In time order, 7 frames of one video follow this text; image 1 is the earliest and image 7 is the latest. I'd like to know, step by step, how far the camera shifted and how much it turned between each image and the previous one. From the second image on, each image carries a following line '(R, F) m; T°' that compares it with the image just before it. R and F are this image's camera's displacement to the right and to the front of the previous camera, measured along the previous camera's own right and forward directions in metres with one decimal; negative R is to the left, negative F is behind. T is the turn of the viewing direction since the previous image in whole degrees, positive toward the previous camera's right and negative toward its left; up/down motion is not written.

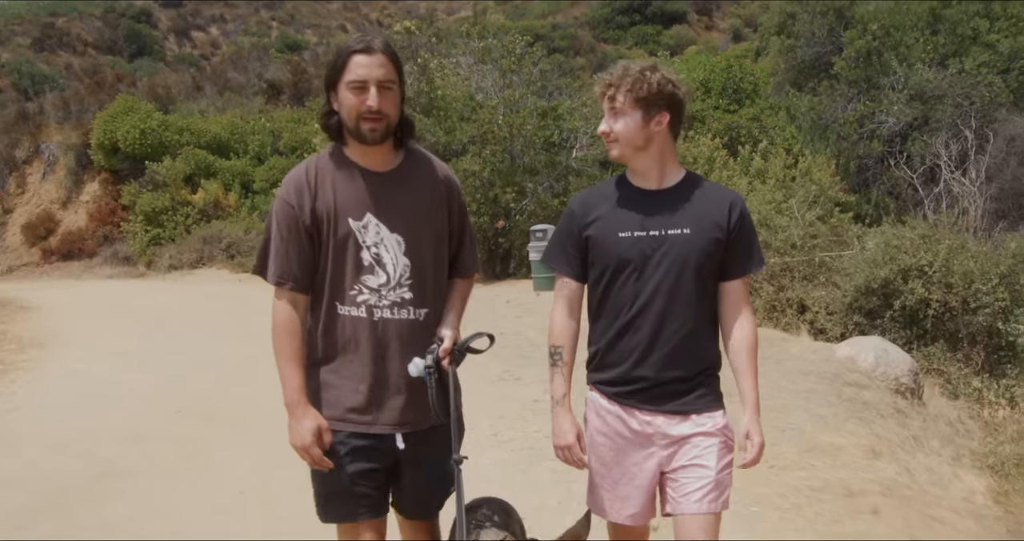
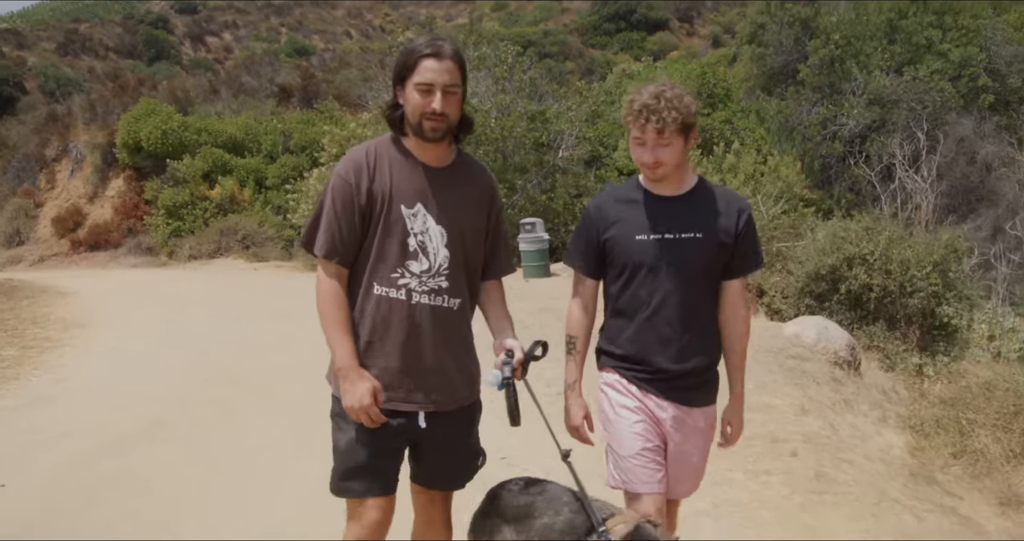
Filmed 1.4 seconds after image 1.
(+0.1, -0.9) m; 0°
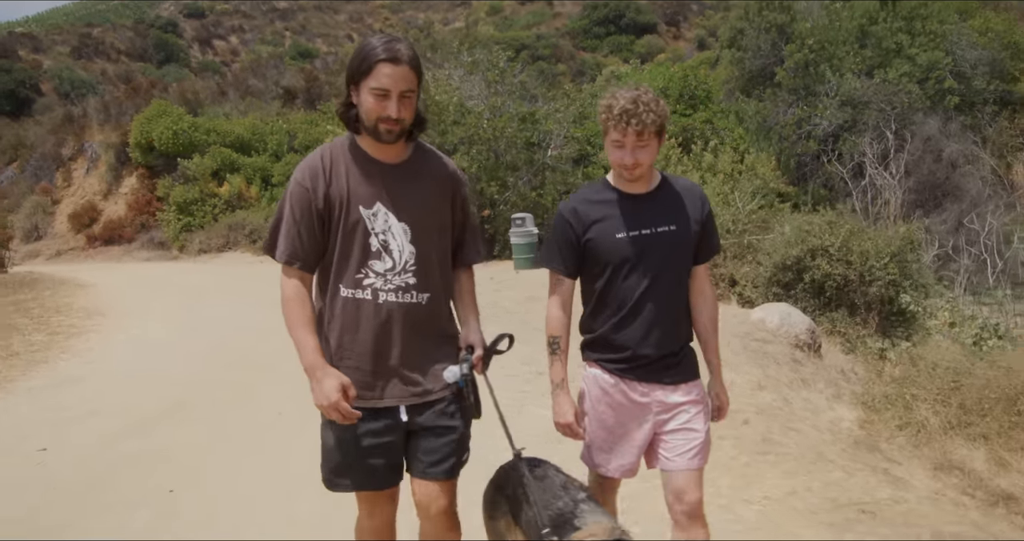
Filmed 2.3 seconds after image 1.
(+0.1, -0.6) m; 0°
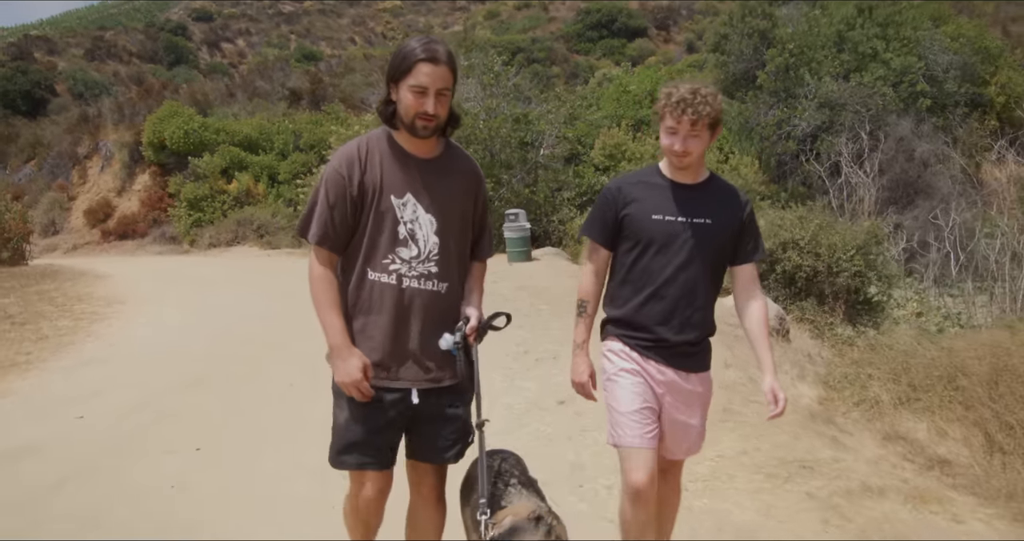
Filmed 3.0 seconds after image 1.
(+0.1, -0.6) m; 0°
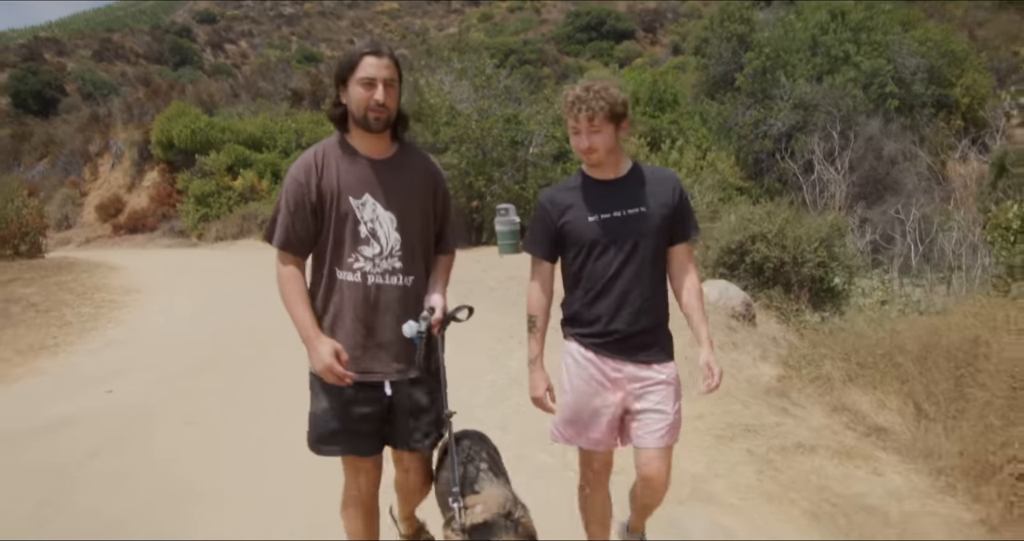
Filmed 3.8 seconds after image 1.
(+0.1, -0.6) m; 0°
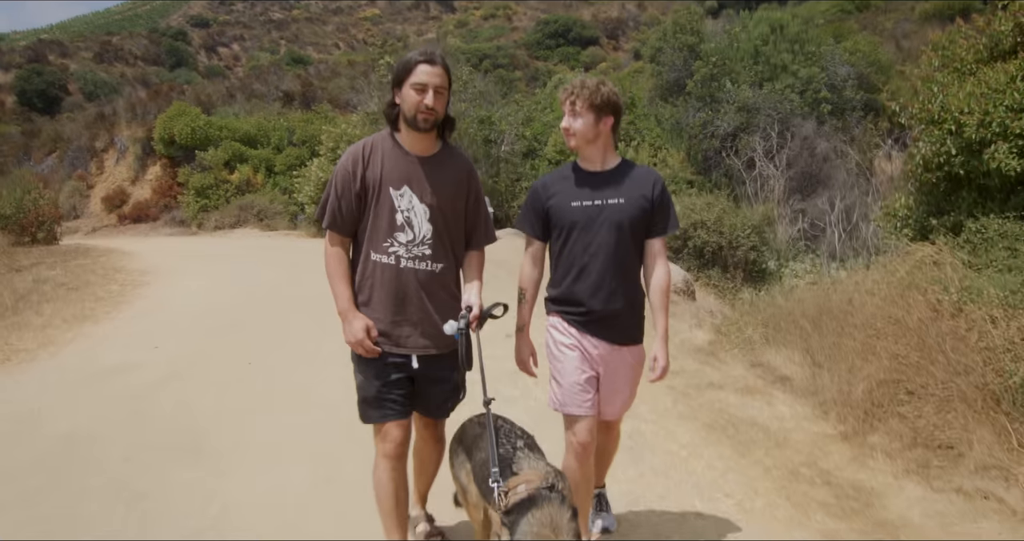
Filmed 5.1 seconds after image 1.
(0.0, -1.3) m; +1°
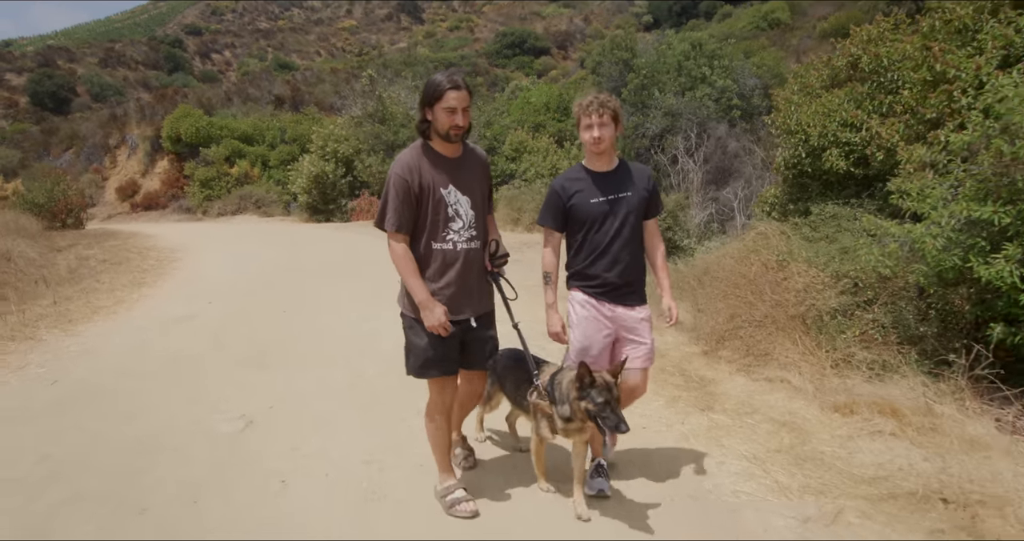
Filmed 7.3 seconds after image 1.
(0.0, -2.4) m; +2°
